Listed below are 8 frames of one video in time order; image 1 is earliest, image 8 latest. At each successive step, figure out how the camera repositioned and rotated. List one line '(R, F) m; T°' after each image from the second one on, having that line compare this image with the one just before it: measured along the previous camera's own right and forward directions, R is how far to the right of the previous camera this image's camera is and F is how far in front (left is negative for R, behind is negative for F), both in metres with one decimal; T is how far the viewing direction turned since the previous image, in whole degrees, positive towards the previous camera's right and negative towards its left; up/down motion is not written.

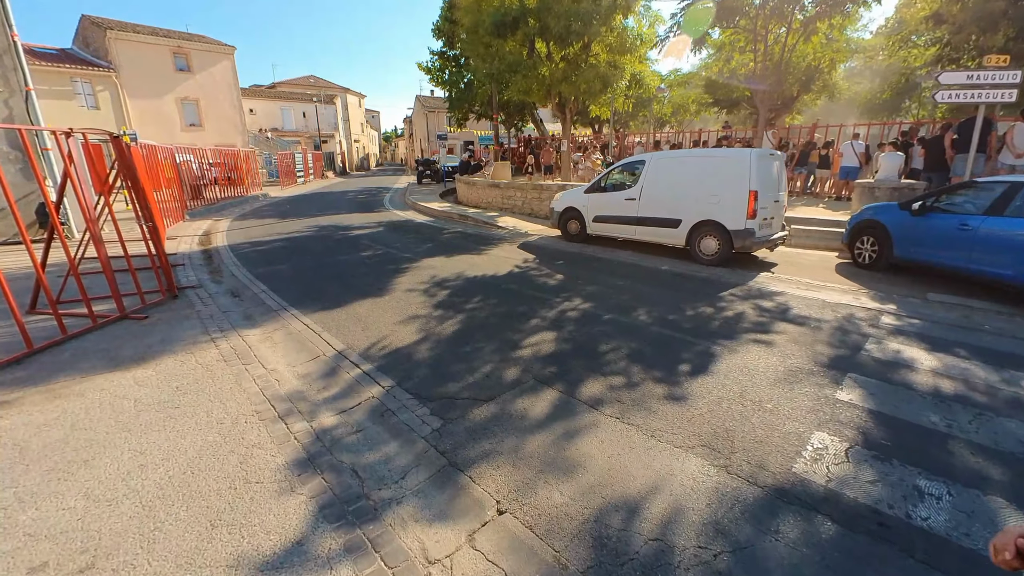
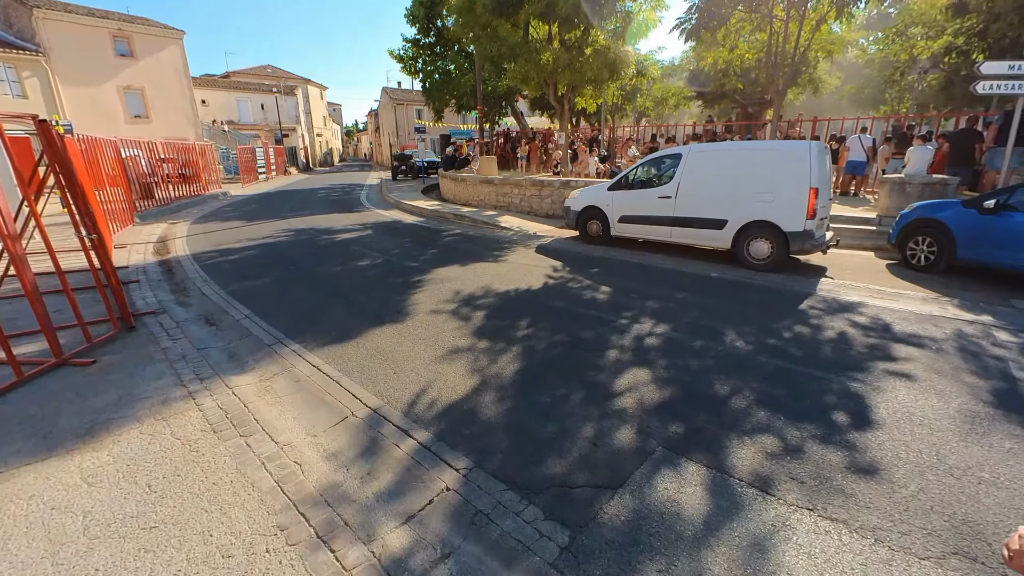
(-1.0, +1.2) m; +4°
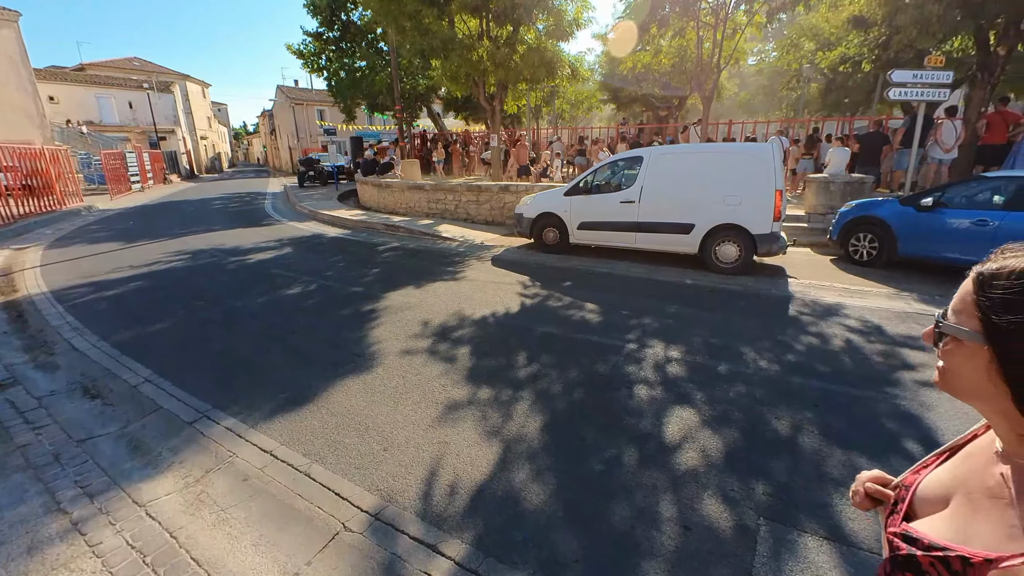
(-0.7, +0.9) m; +11°
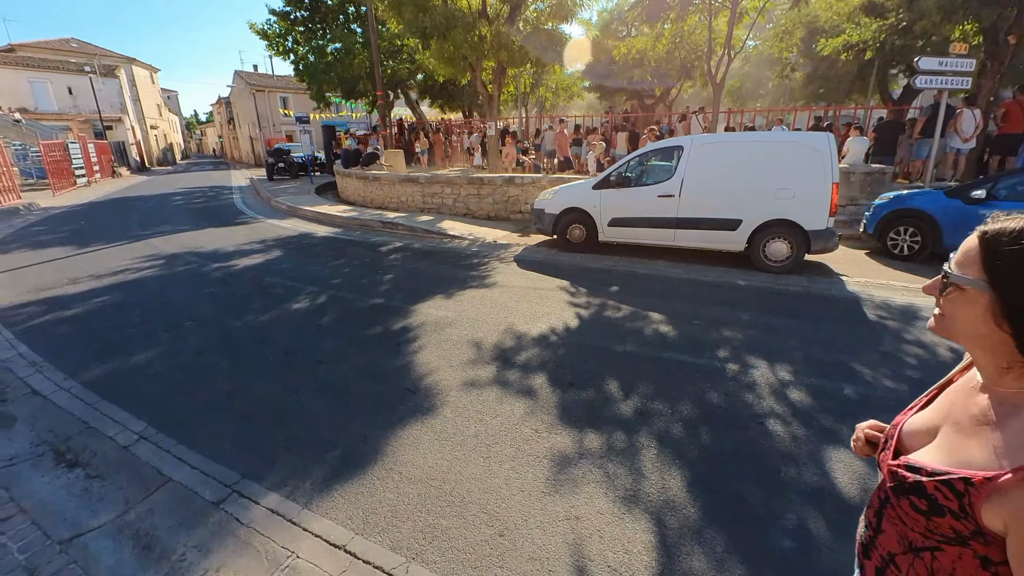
(-0.9, +0.8) m; +4°
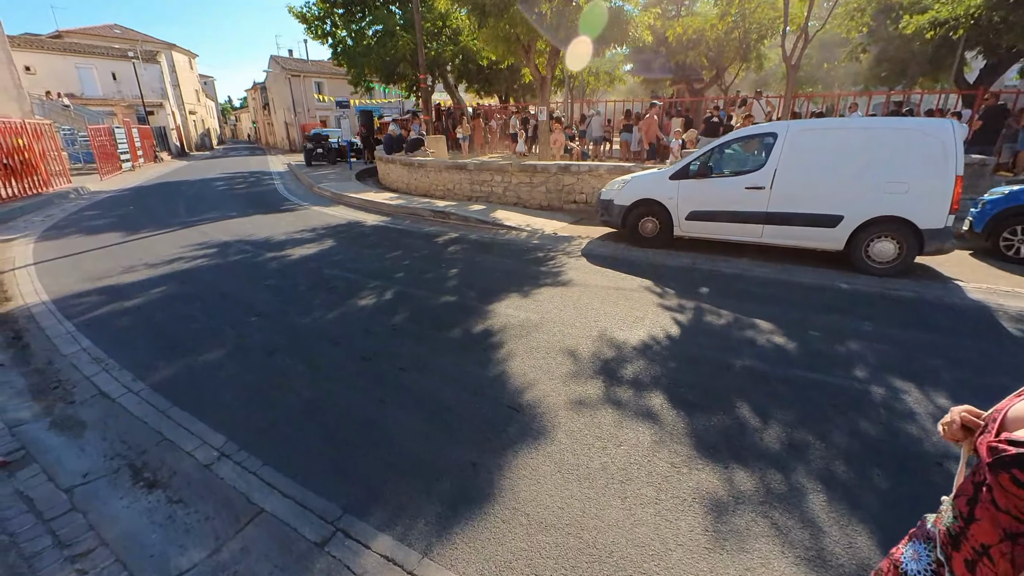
(-0.6, +0.4) m; -3°
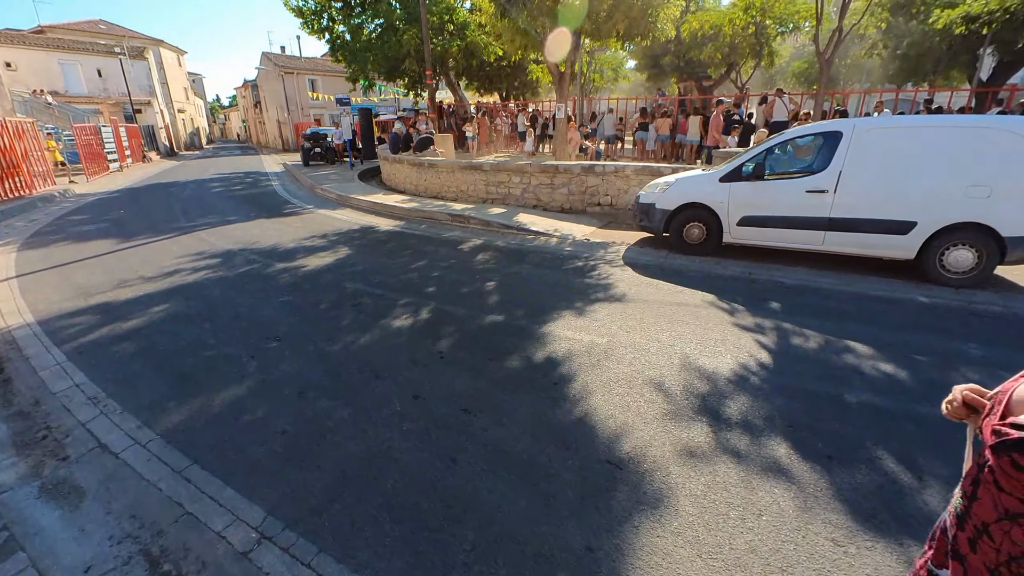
(-0.6, +0.6) m; +1°
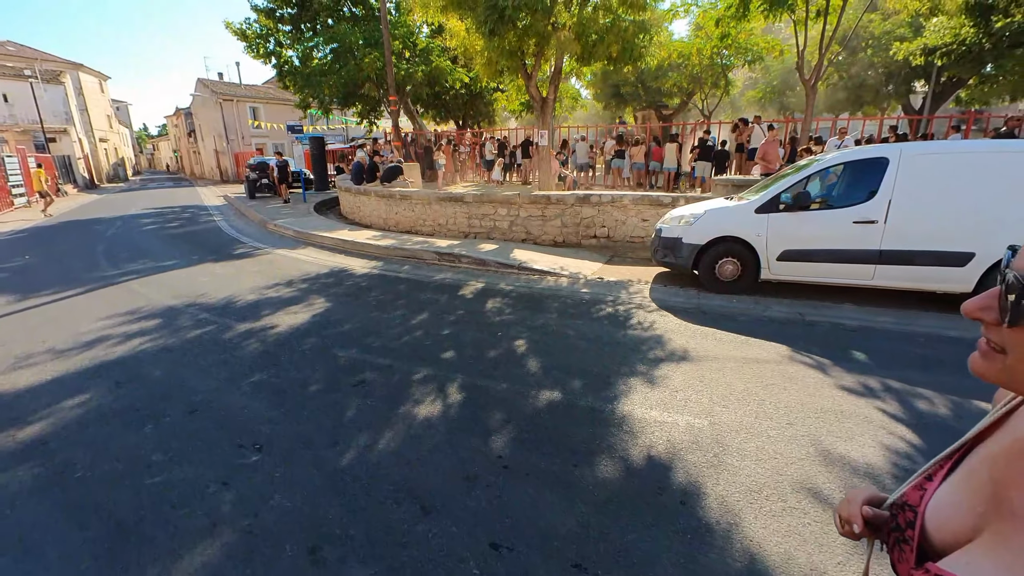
(-0.7, +1.0) m; +6°
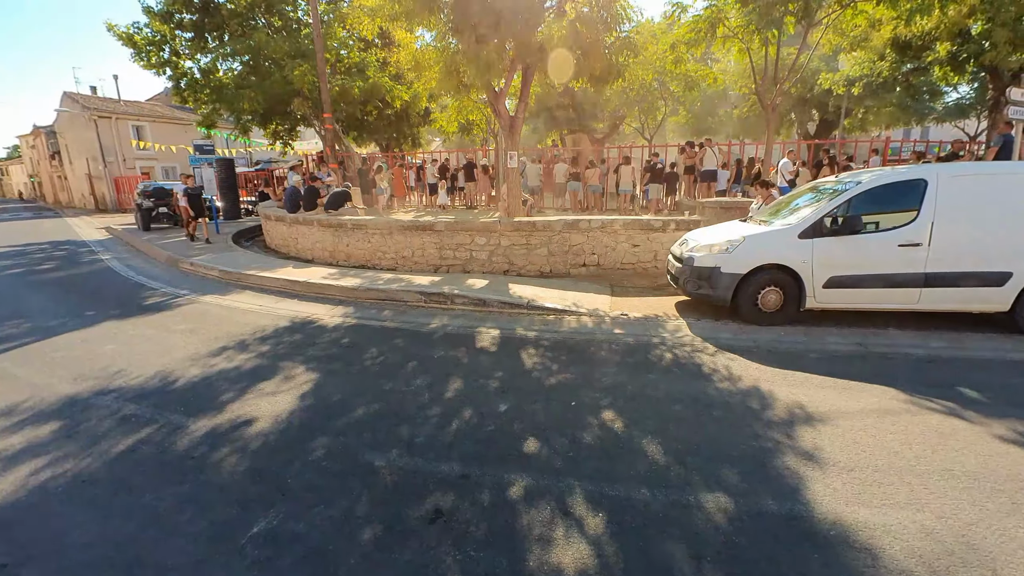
(-1.1, +1.1) m; +10°
